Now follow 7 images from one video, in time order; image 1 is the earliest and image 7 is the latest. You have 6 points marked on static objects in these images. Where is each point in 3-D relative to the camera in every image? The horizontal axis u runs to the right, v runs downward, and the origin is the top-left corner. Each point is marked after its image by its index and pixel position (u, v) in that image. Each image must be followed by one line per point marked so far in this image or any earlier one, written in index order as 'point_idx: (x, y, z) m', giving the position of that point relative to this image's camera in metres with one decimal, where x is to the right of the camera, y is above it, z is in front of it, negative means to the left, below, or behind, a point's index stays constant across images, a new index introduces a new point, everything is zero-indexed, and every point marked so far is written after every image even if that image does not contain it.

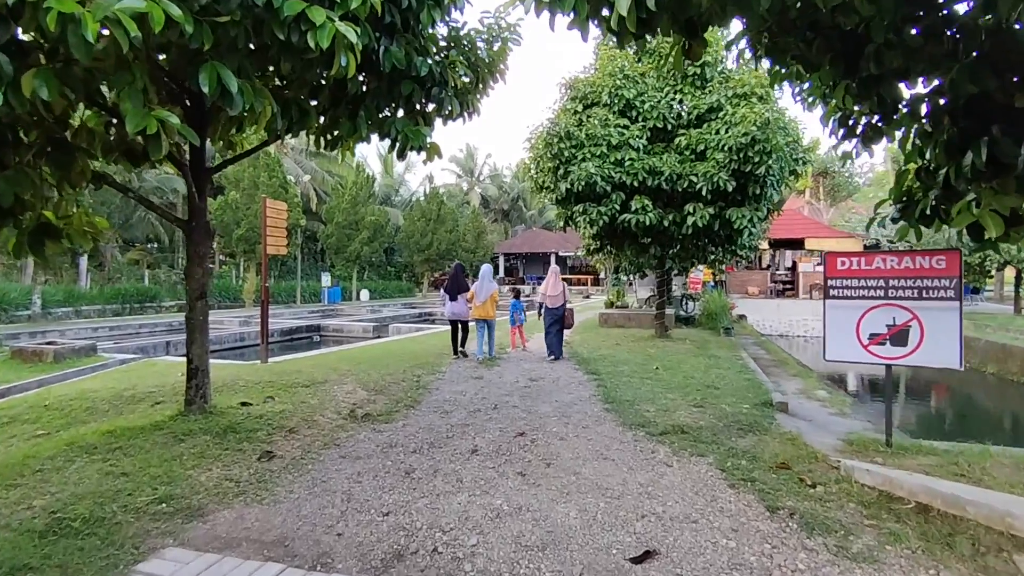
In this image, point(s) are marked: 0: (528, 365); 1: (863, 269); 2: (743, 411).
0: (+0.3, -1.3, +9.7) m
1: (+2.9, +0.2, +4.7) m
2: (+2.5, -1.3, +6.1) m
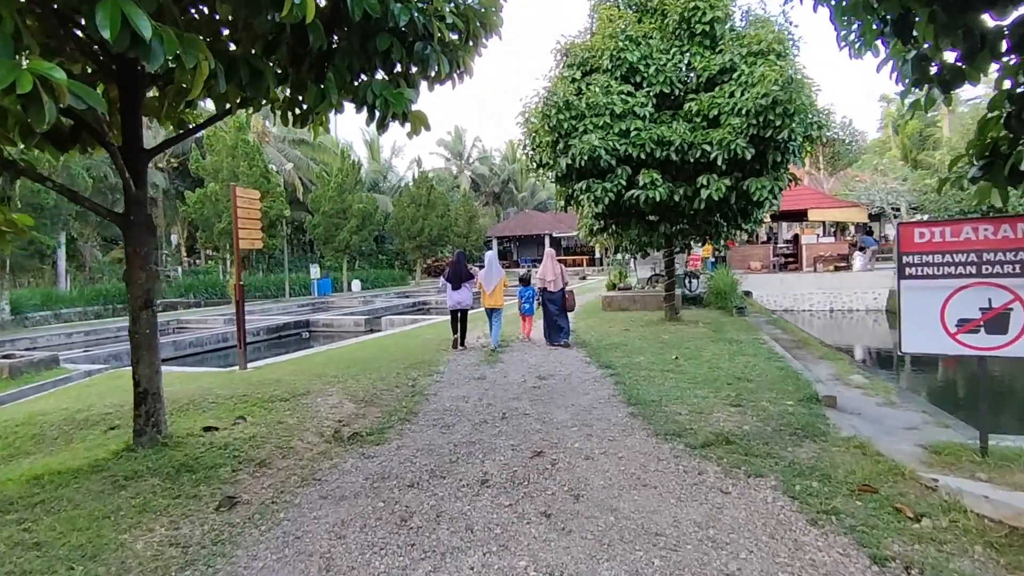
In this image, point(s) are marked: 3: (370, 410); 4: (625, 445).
0: (+0.4, -1.1, +8.9) m
1: (+3.0, +0.3, +3.9) m
2: (+2.6, -1.2, +5.3) m
3: (-1.4, -1.2, +5.7) m
4: (+0.9, -1.2, +4.5) m
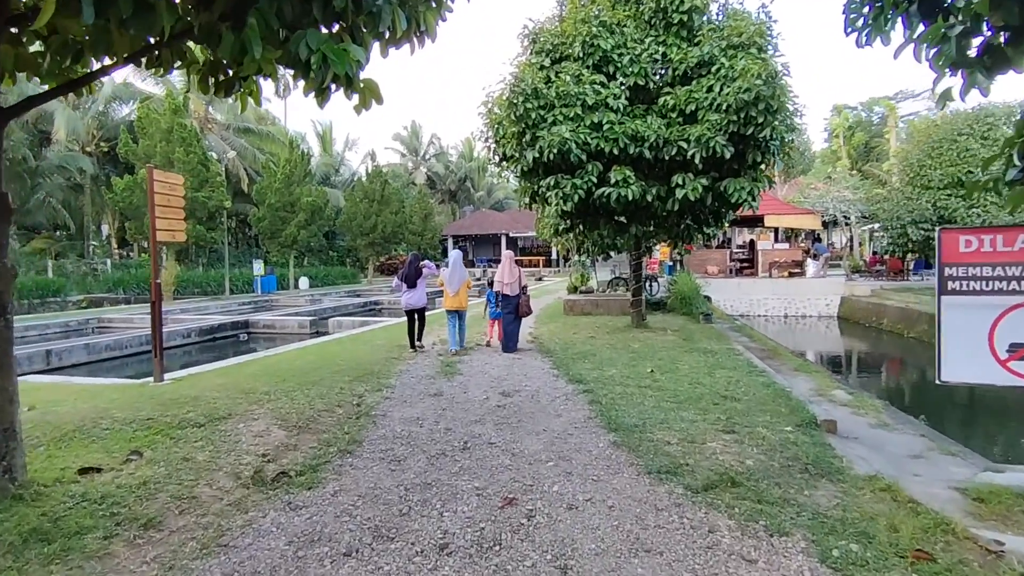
0: (-0.2, -1.1, +8.0) m
1: (+2.8, +0.2, +3.3) m
2: (+2.3, -1.3, +4.7) m
3: (-1.7, -1.2, +4.7) m
4: (+0.7, -1.3, +3.7) m
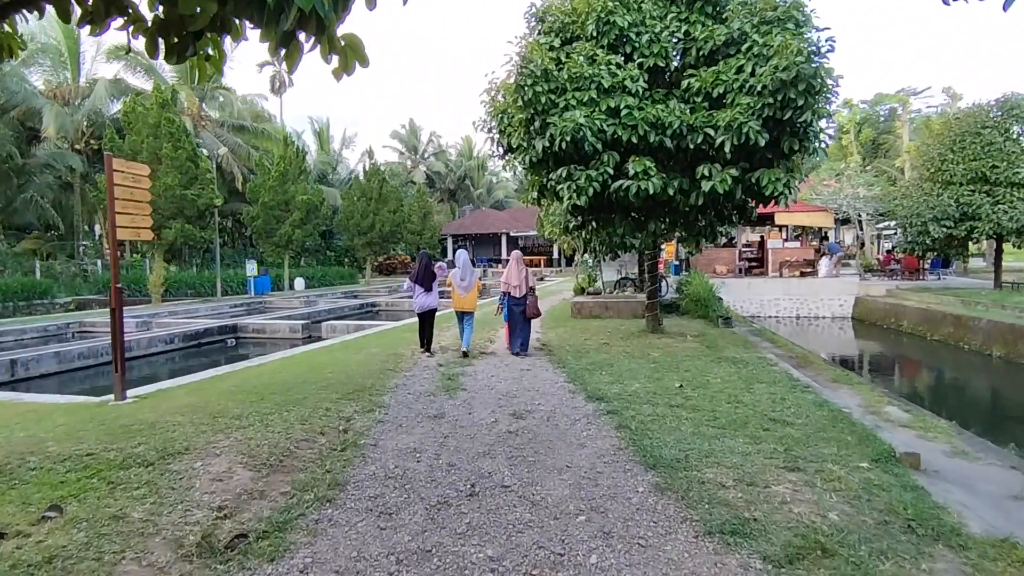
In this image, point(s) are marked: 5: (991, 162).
0: (-0.1, -1.2, +7.1) m
1: (+2.9, +0.2, +2.4) m
2: (+2.4, -1.3, +3.8) m
3: (-1.6, -1.3, +3.8) m
4: (+0.8, -1.4, +2.9) m
5: (+15.5, +4.1, +18.4) m
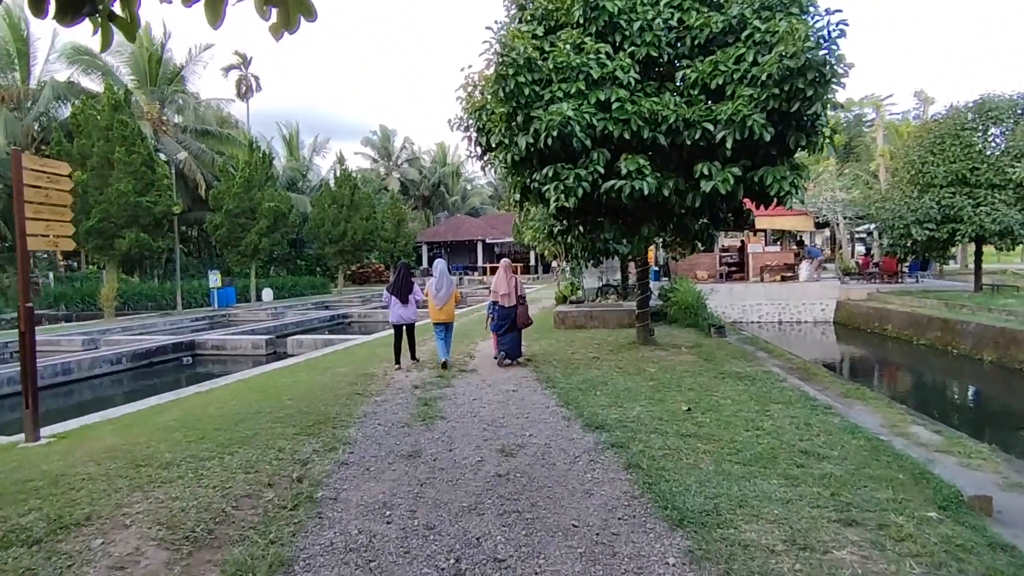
0: (-0.3, -1.3, +6.3) m
1: (+2.9, +0.1, +1.7) m
2: (+2.4, -1.4, +3.1) m
3: (-1.6, -1.4, +2.9) m
4: (+0.8, -1.4, +2.1) m
5: (+14.8, +4.0, +18.3) m
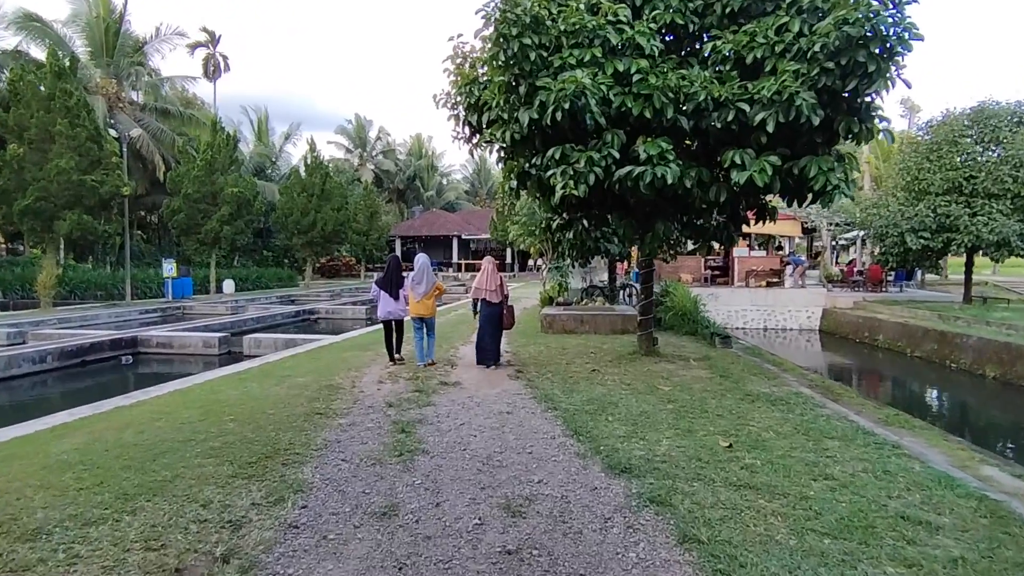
0: (-0.3, -1.4, +5.1) m
1: (+3.2, 0.0, +0.7) m
2: (+2.5, -1.5, +2.1) m
3: (-1.5, -1.4, +1.7) m
4: (+1.0, -1.5, +0.9) m
5: (+14.3, +3.6, +17.8) m
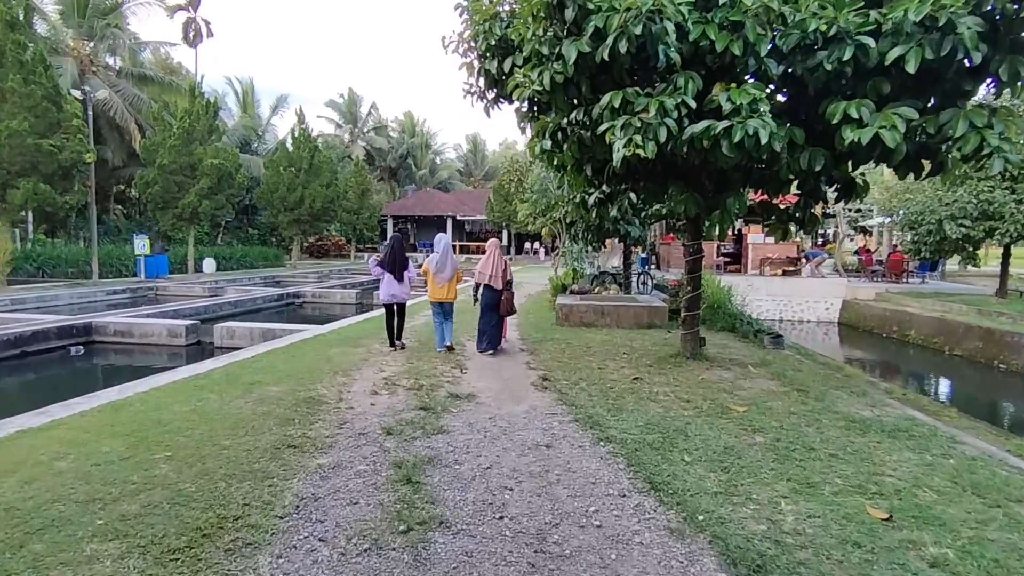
0: (0.0, -1.3, +3.6) m
1: (+3.6, -0.1, -0.8) m
2: (+2.9, -1.6, +0.6) m
3: (-1.1, -1.5, +0.2) m
4: (+1.4, -1.6, -0.6) m
5: (+14.5, +3.8, +16.3) m
